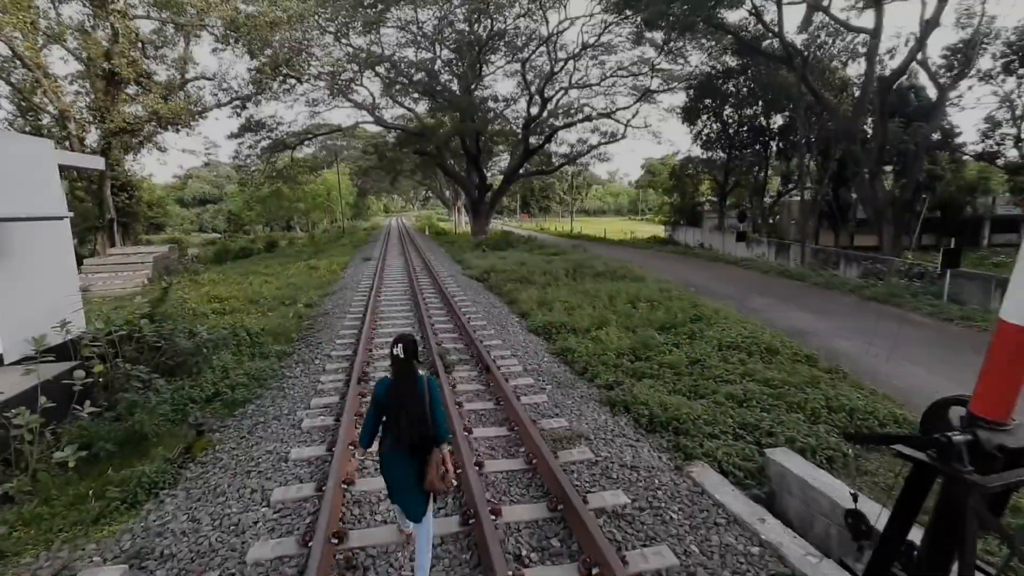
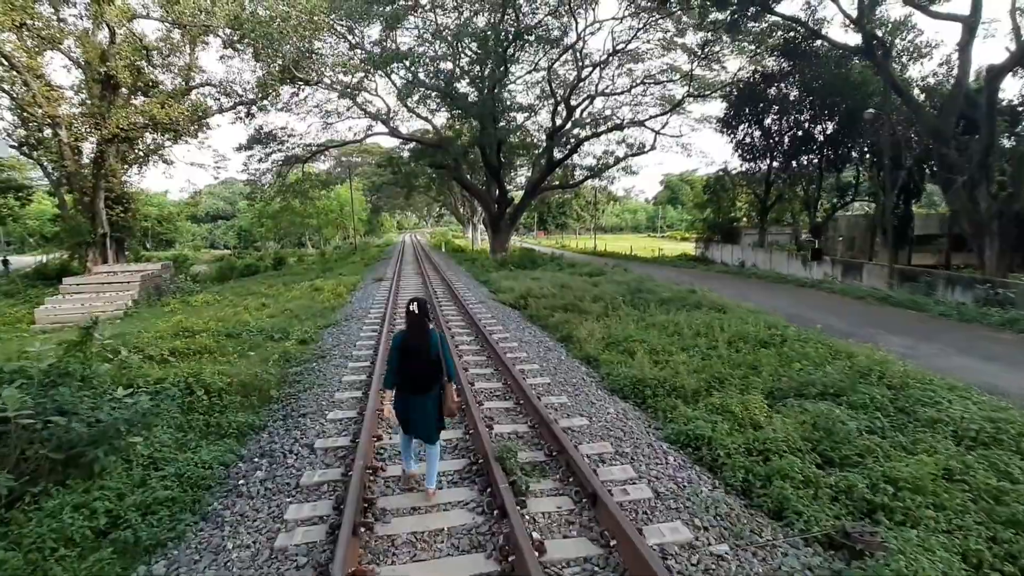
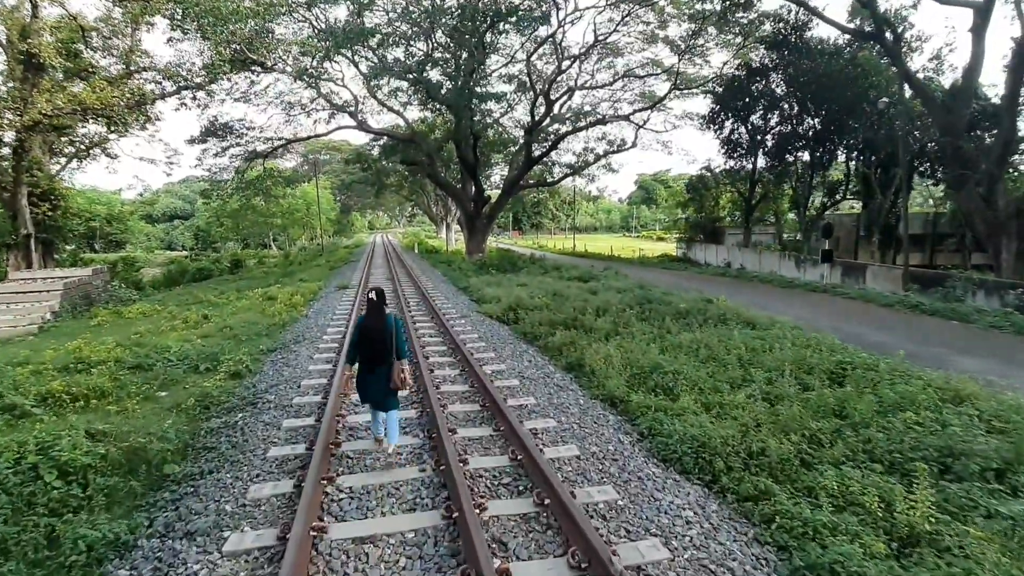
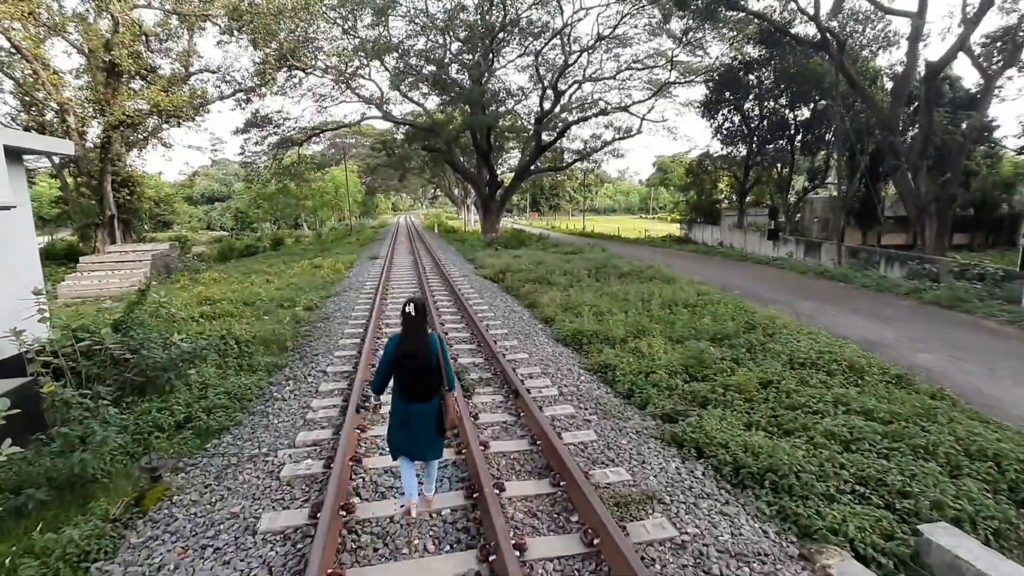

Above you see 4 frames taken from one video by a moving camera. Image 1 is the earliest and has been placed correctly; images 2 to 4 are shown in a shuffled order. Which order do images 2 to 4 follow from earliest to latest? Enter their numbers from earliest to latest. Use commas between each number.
4, 2, 3
